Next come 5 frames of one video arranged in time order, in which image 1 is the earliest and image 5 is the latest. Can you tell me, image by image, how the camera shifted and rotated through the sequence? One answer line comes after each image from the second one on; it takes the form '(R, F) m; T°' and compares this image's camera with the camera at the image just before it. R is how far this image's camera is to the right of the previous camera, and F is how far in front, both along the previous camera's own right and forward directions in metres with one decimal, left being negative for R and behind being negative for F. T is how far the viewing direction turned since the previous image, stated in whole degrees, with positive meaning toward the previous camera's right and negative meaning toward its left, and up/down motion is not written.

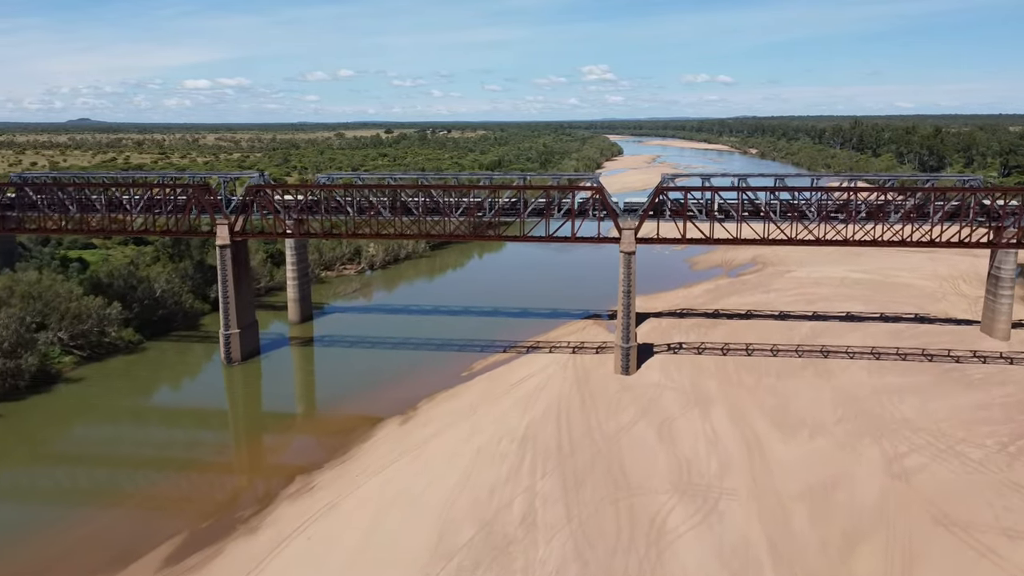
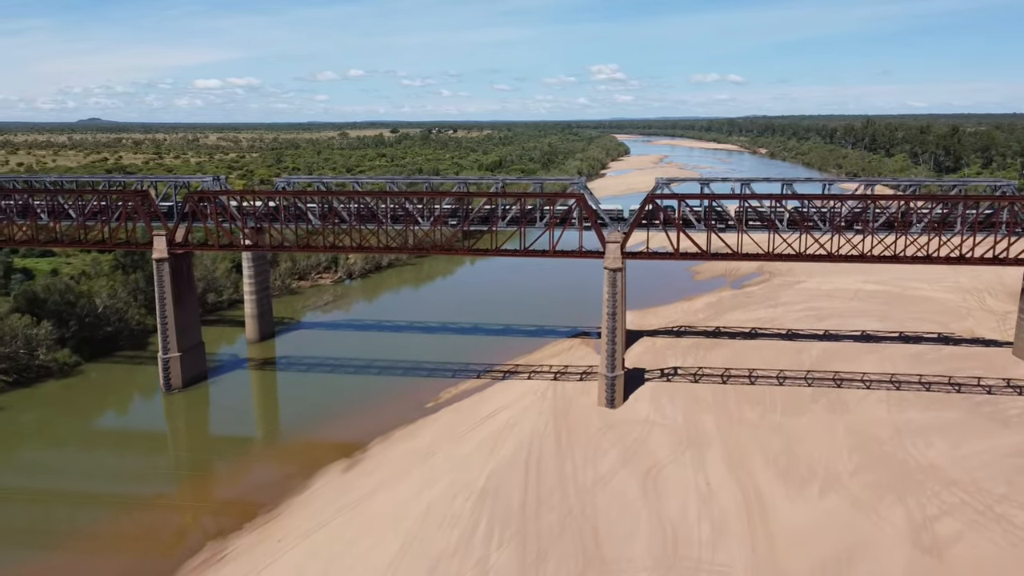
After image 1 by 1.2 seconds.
(+1.4, +3.8) m; -1°
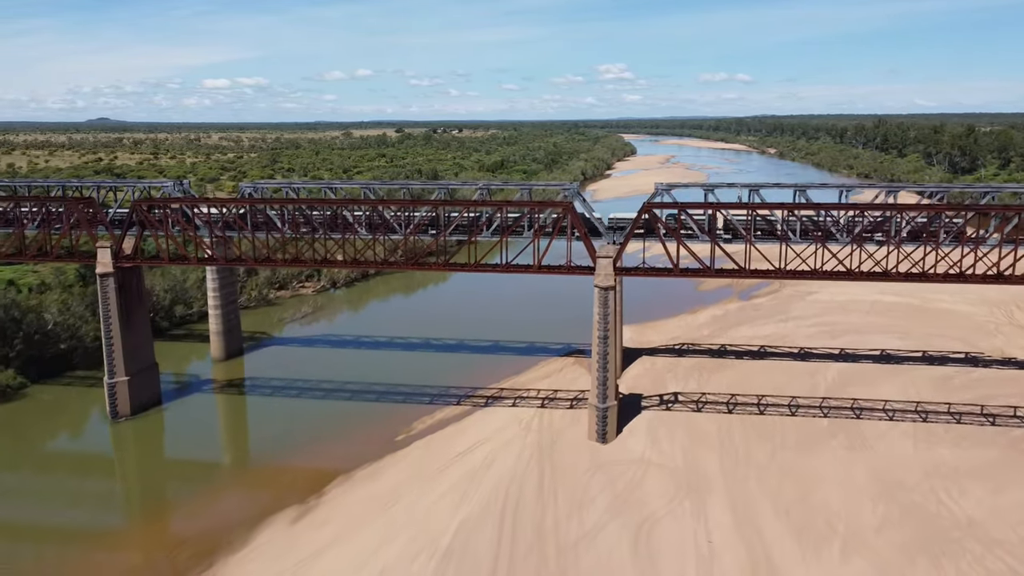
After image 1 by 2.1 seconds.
(+0.9, +3.0) m; -1°
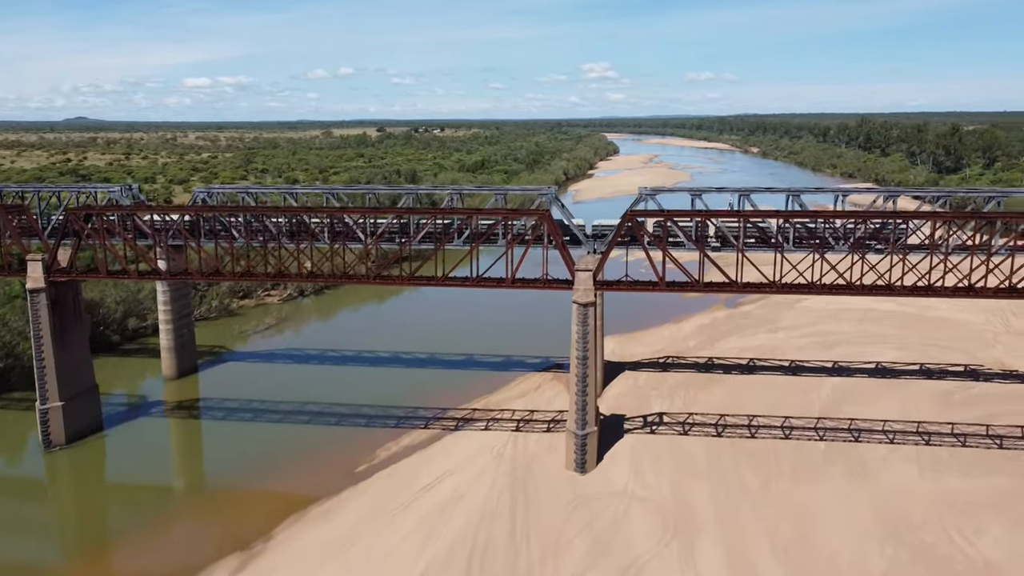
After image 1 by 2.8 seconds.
(+0.4, +2.2) m; +1°
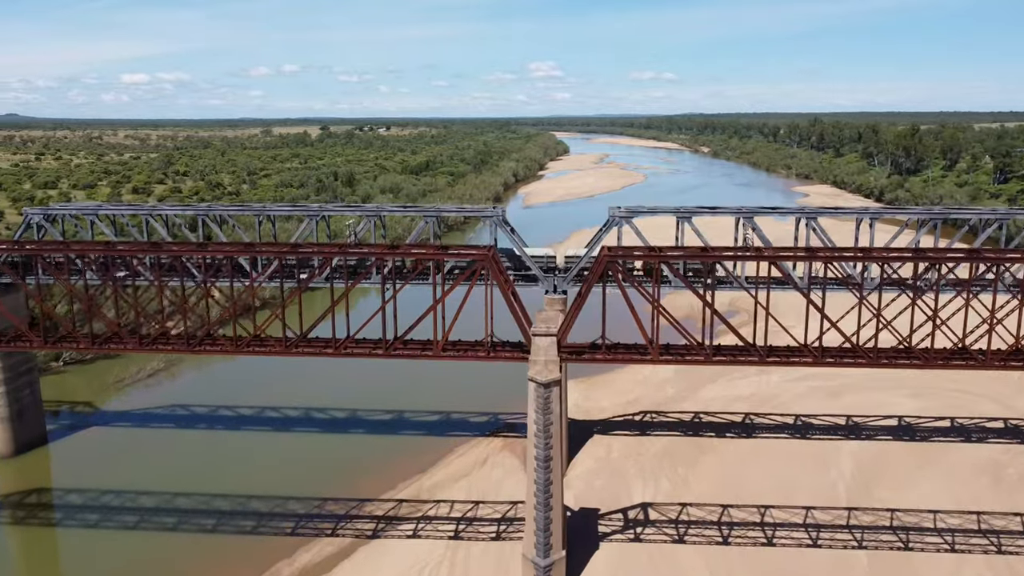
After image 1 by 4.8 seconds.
(+0.4, +6.6) m; +4°
